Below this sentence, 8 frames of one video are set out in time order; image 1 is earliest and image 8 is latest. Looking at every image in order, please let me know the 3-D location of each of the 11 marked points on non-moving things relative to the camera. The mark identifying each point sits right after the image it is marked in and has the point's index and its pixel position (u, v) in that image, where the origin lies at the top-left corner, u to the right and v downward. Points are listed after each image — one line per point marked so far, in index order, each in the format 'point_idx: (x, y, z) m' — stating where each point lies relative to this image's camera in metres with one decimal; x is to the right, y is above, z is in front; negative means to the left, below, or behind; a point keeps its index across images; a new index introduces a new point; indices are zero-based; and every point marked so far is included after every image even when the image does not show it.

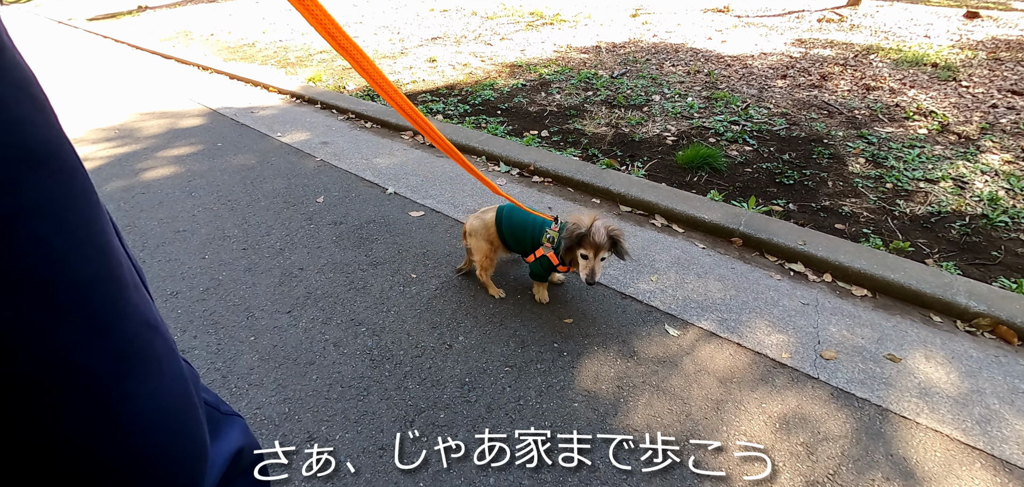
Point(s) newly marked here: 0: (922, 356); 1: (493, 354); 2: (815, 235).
0: (+2.1, -0.6, +2.3) m
1: (-0.1, -0.5, +2.2) m
2: (+2.0, +0.1, +3.0) m
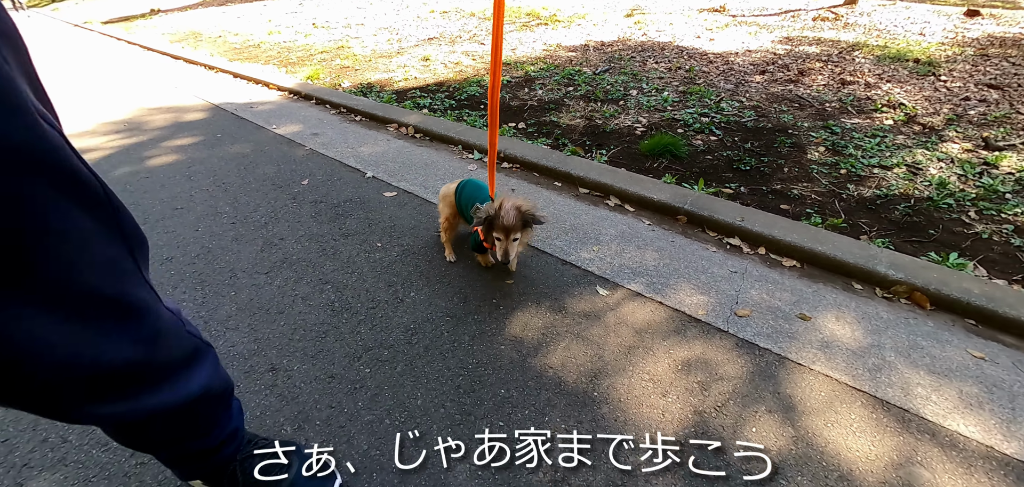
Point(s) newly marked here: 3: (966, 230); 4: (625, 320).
0: (+1.8, -0.4, +2.5) m
1: (-0.4, -0.3, +2.5) m
2: (+1.8, +0.2, +3.2) m
3: (+3.6, +0.1, +3.5) m
4: (+0.6, -0.4, +2.4) m
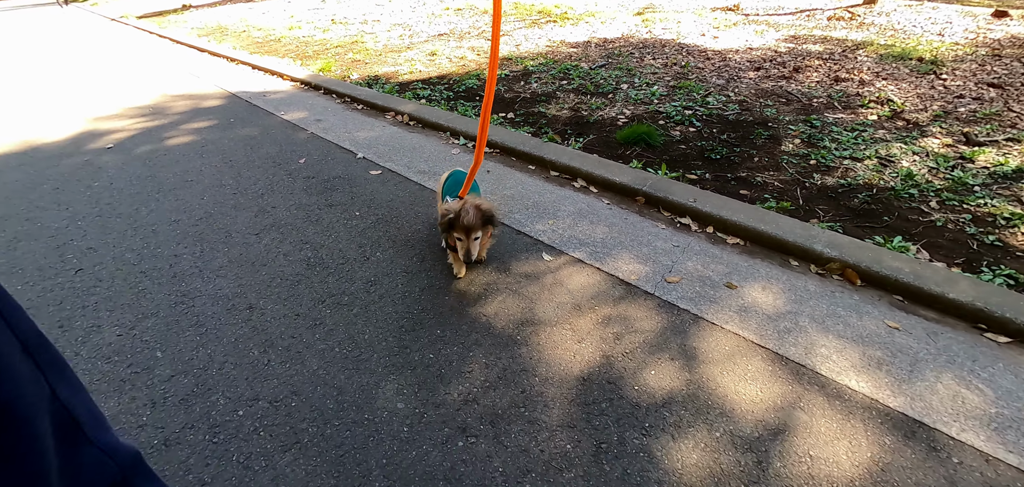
0: (+1.5, -0.3, +2.7) m
1: (-0.7, -0.1, +2.8) m
2: (+1.5, +0.4, +3.4) m
3: (+3.3, +0.2, +3.6) m
4: (+0.3, -0.2, +2.7) m
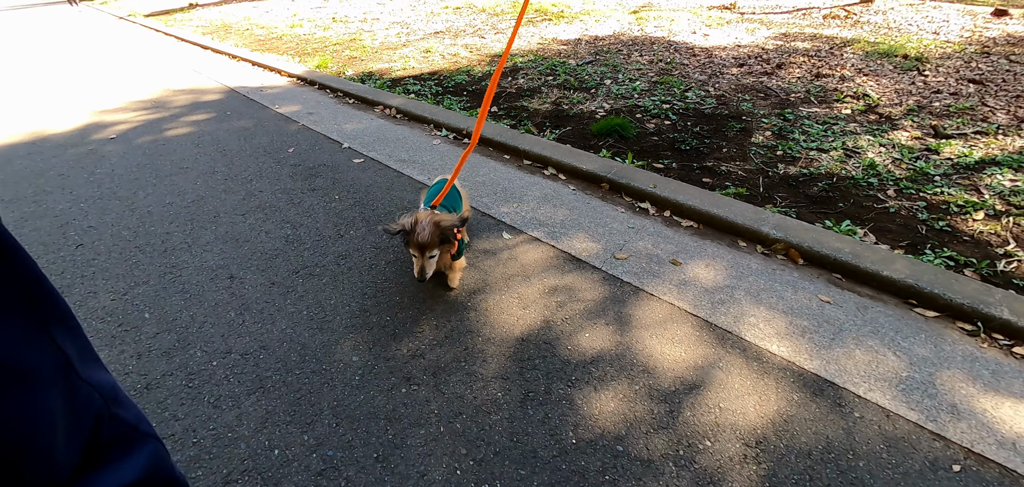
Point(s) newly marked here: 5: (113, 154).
0: (+1.2, -0.1, +2.9) m
1: (-1.0, 0.0, +3.0) m
2: (+1.3, +0.5, +3.6) m
3: (+3.1, +0.3, +3.8) m
4: (0.0, -0.1, +2.9) m
5: (-3.7, +0.8, +4.1) m
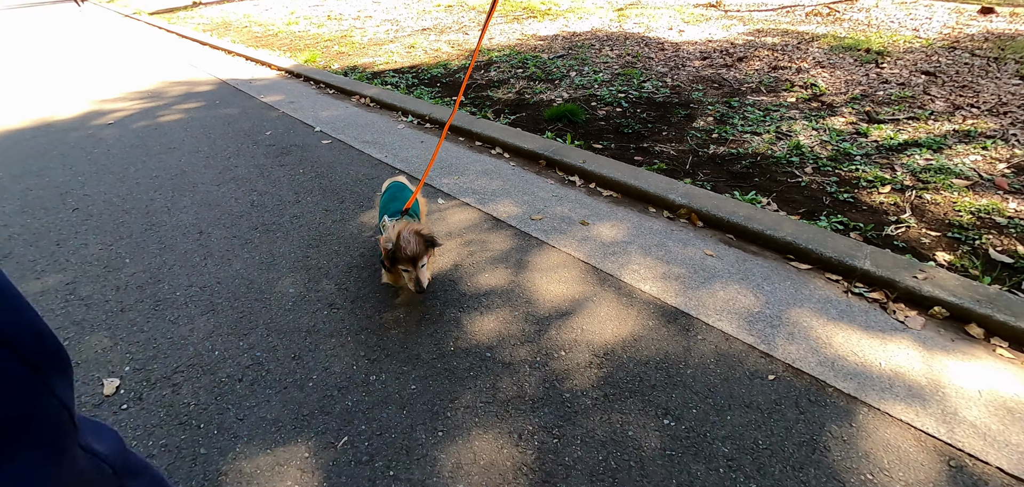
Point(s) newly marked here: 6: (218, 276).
0: (+0.7, +0.1, +3.3) m
1: (-1.5, +0.3, +3.5) m
2: (+0.8, +0.8, +4.0) m
3: (+2.6, +0.6, +4.1) m
4: (-0.5, +0.2, +3.3) m
5: (-4.2, +1.1, +4.6) m
6: (-1.9, -0.2, +2.8) m
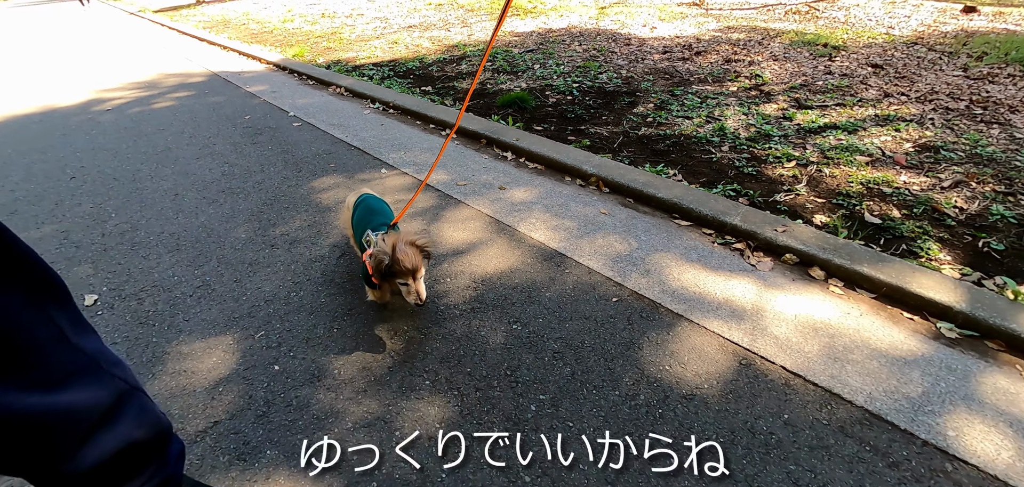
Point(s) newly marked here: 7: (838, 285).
0: (+0.1, +0.5, +3.8) m
1: (-2.1, +0.6, +4.0) m
2: (+0.2, +1.1, +4.5) m
3: (+2.0, +0.9, +4.6) m
4: (-1.1, +0.5, +3.8) m
5: (-4.8, +1.5, +5.2) m
6: (-2.5, +0.1, +3.4) m
7: (+2.2, -0.3, +3.0) m
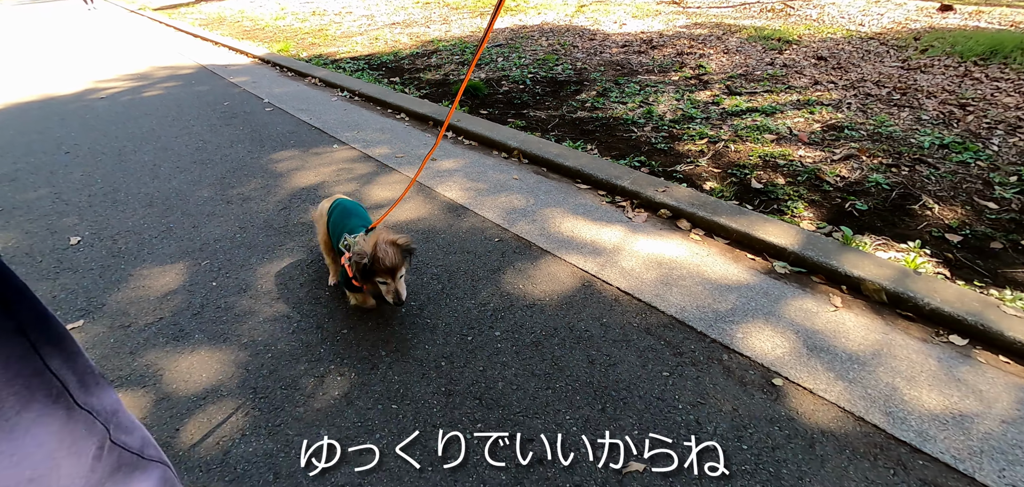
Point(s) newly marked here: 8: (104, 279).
0: (-0.6, +0.8, +4.4) m
1: (-2.8, +1.0, +4.7) m
2: (-0.5, +1.5, +5.1) m
3: (+1.3, +1.3, +5.1) m
4: (-1.8, +0.9, +4.4) m
5: (-5.4, +1.9, +6.0) m
6: (-3.2, +0.5, +4.0) m
7: (+1.5, +0.1, +3.5) m
8: (-2.8, -0.2, +3.0) m
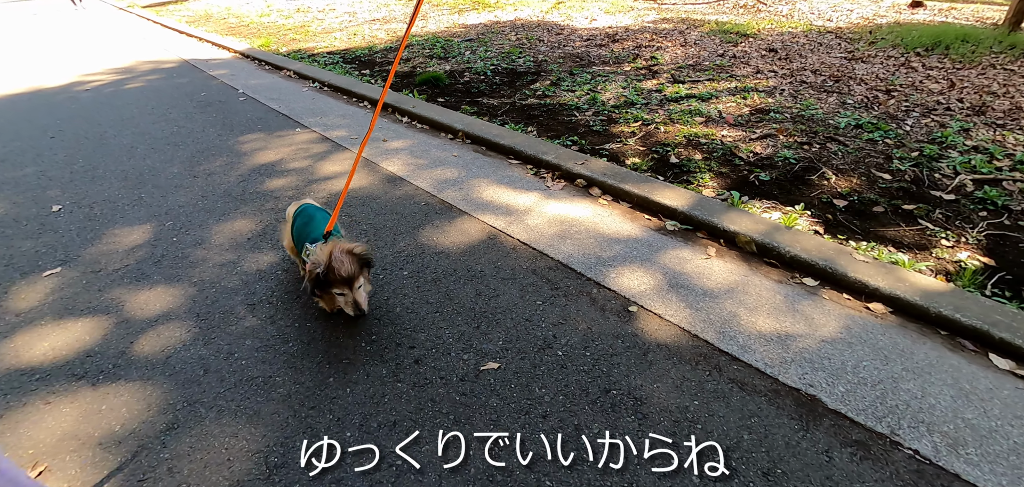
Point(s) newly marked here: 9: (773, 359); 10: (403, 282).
0: (-1.2, +1.1, +4.9) m
1: (-3.4, +1.3, +5.2) m
2: (-1.1, +1.8, +5.6) m
3: (+0.7, +1.6, +5.5) m
4: (-2.4, +1.2, +4.9) m
5: (-6.0, +2.1, +6.5) m
6: (-3.9, +0.8, +4.6) m
7: (+0.8, +0.4, +4.0) m
8: (-3.4, +0.1, +3.5) m
9: (+1.5, -0.7, +2.6) m
10: (-0.7, -0.3, +2.9) m
